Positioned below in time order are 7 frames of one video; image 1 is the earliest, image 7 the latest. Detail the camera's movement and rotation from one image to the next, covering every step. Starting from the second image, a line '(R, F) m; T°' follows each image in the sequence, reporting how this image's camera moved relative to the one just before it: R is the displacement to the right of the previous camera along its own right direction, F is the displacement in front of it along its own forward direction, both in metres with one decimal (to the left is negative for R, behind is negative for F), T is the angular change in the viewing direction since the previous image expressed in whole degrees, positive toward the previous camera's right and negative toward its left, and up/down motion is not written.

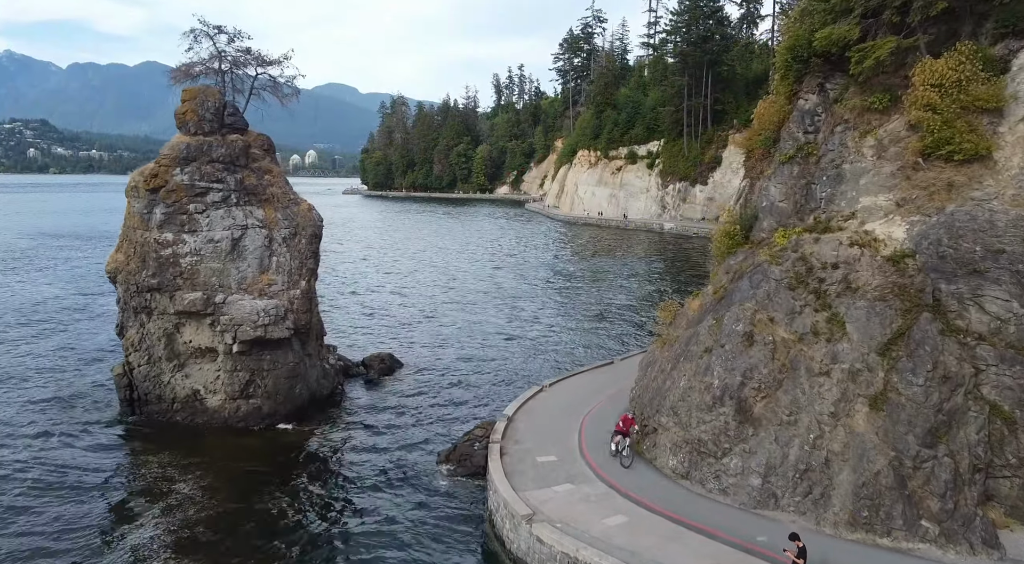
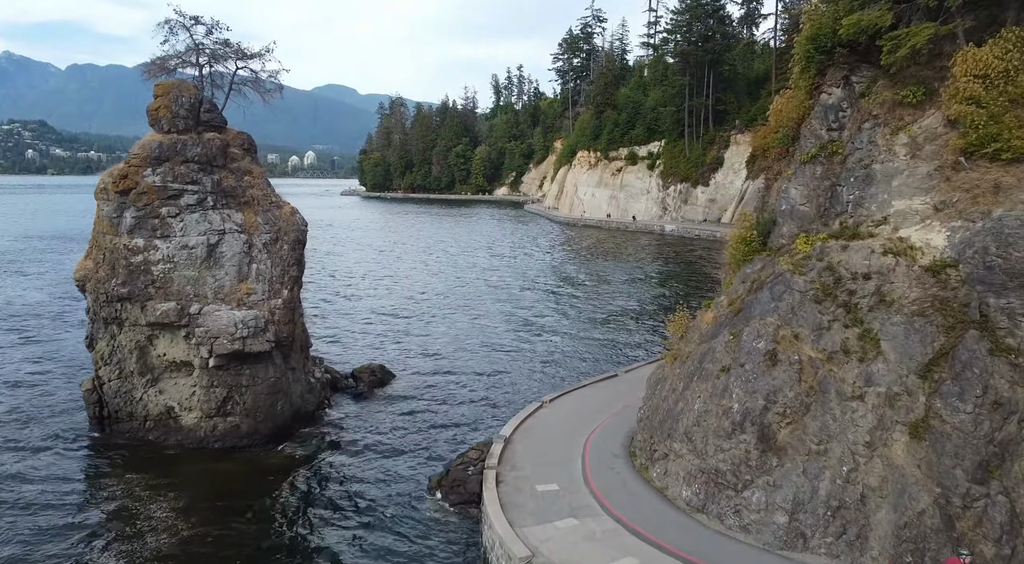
(+0.1, +1.6) m; 0°
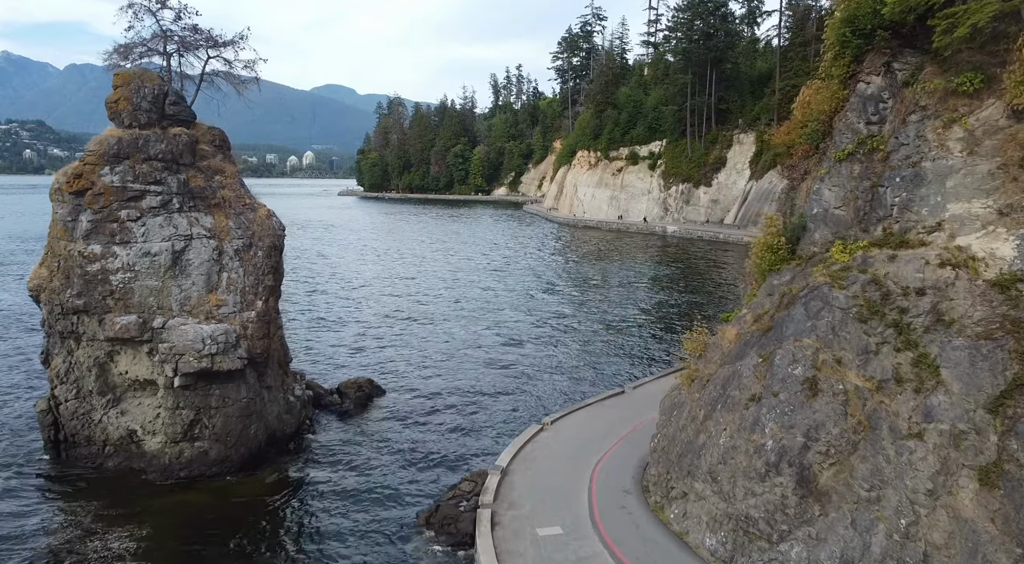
(0.0, +2.1) m; 0°
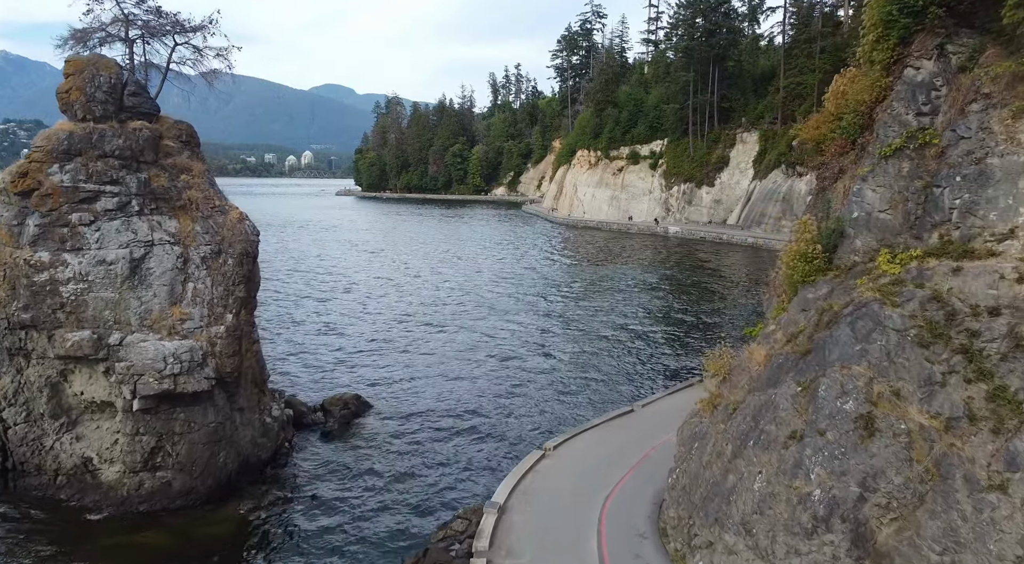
(0.0, +2.0) m; 0°
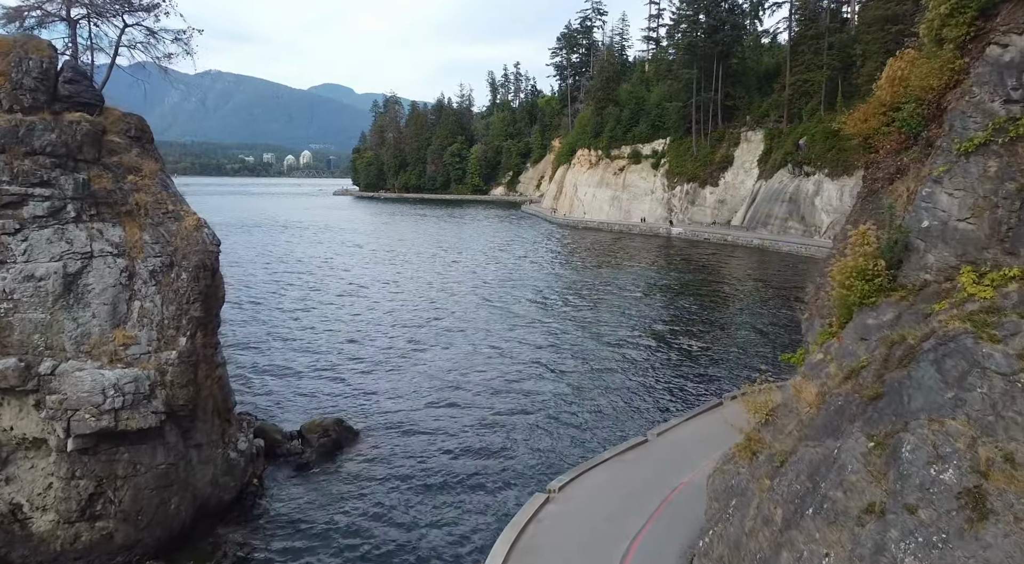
(0.0, +2.5) m; 0°
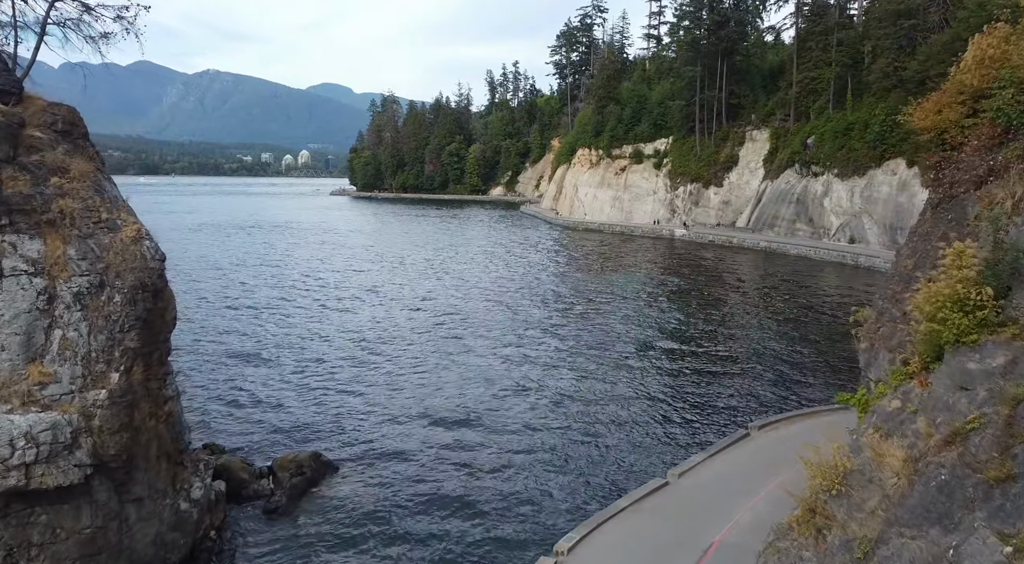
(0.0, +2.7) m; 0°
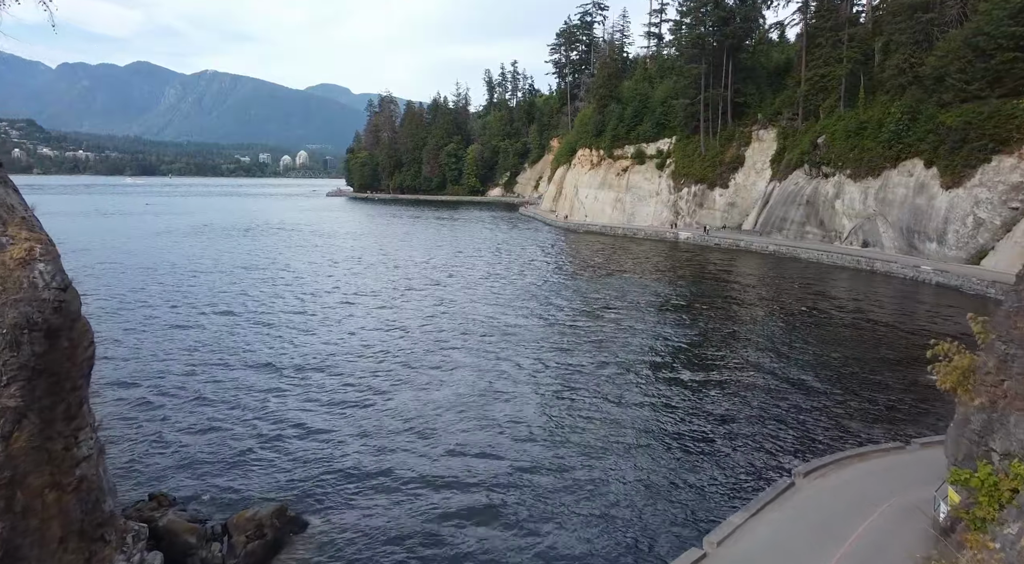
(-0.1, +3.2) m; 0°
